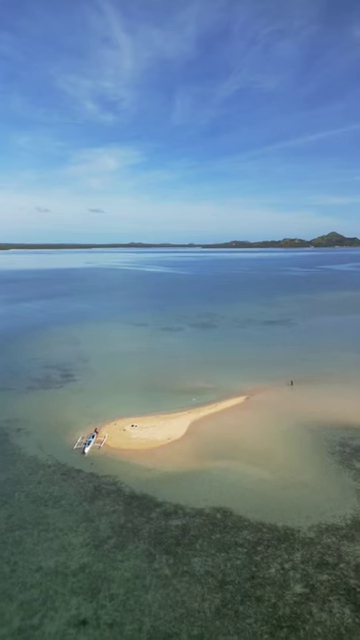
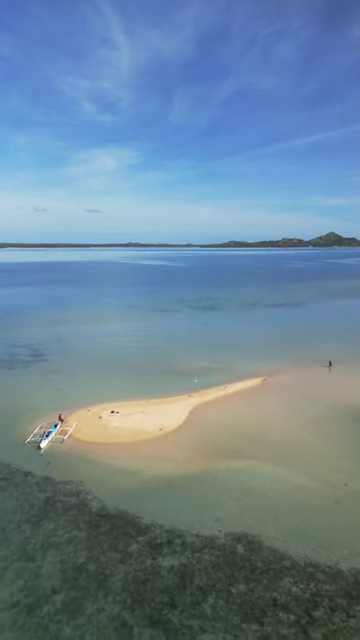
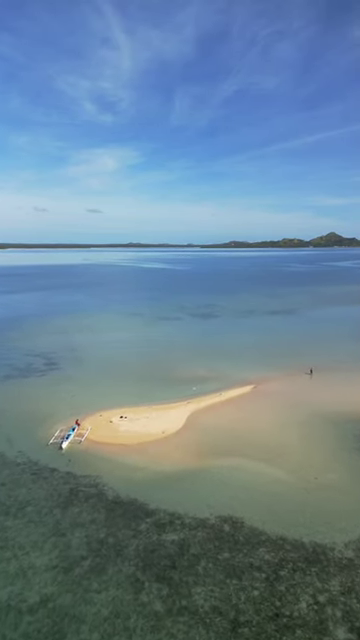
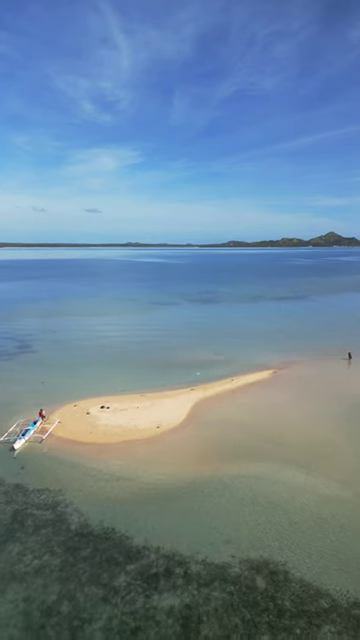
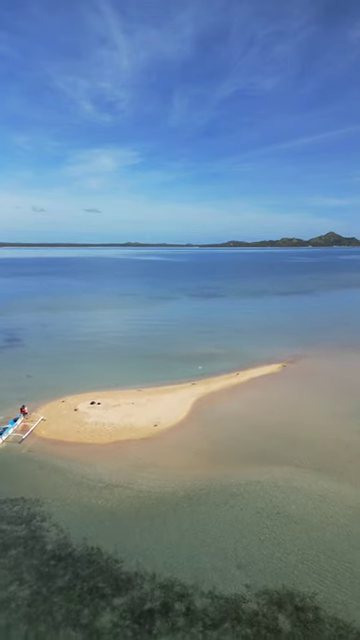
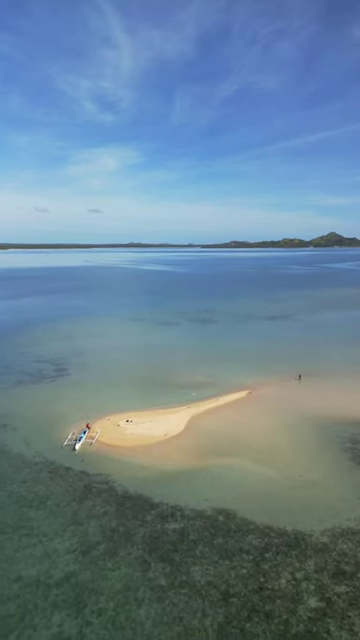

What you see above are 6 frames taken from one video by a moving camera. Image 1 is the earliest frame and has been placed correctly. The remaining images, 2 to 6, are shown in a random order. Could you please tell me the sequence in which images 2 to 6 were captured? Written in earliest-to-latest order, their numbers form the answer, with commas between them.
6, 3, 2, 4, 5
